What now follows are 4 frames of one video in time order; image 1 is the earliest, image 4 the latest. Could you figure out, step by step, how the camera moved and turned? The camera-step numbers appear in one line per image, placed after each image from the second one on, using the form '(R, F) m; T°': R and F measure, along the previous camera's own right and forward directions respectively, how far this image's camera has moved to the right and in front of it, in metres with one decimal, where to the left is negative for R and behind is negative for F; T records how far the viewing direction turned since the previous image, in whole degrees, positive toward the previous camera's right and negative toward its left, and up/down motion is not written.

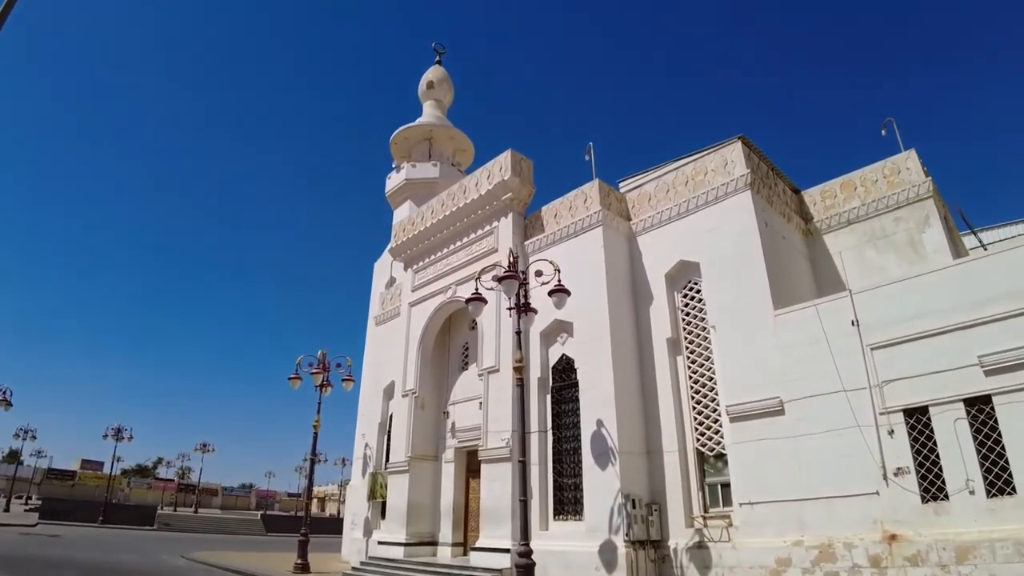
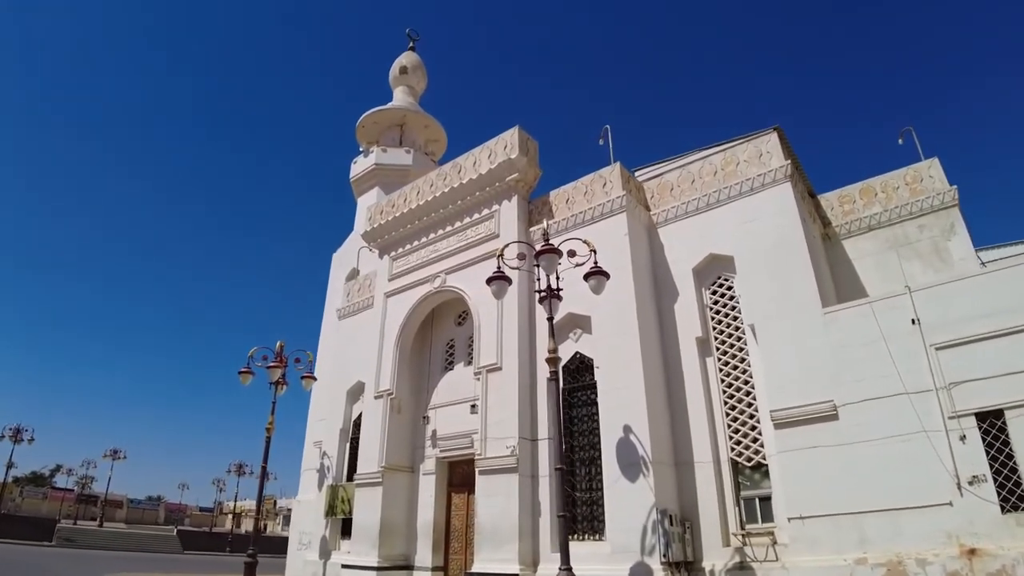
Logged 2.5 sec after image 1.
(-1.3, +1.3) m; +7°
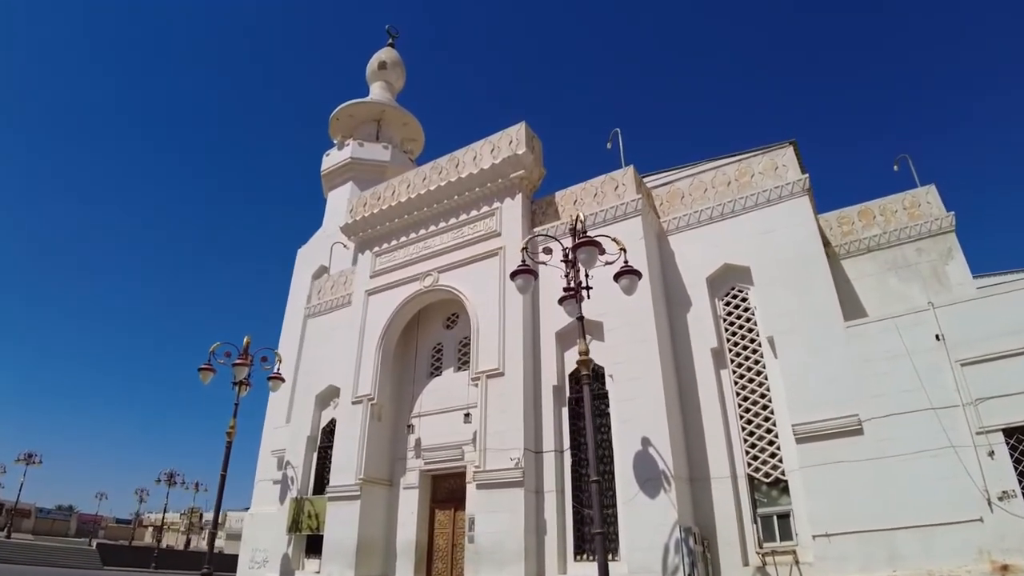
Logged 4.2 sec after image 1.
(-1.0, +0.7) m; +6°
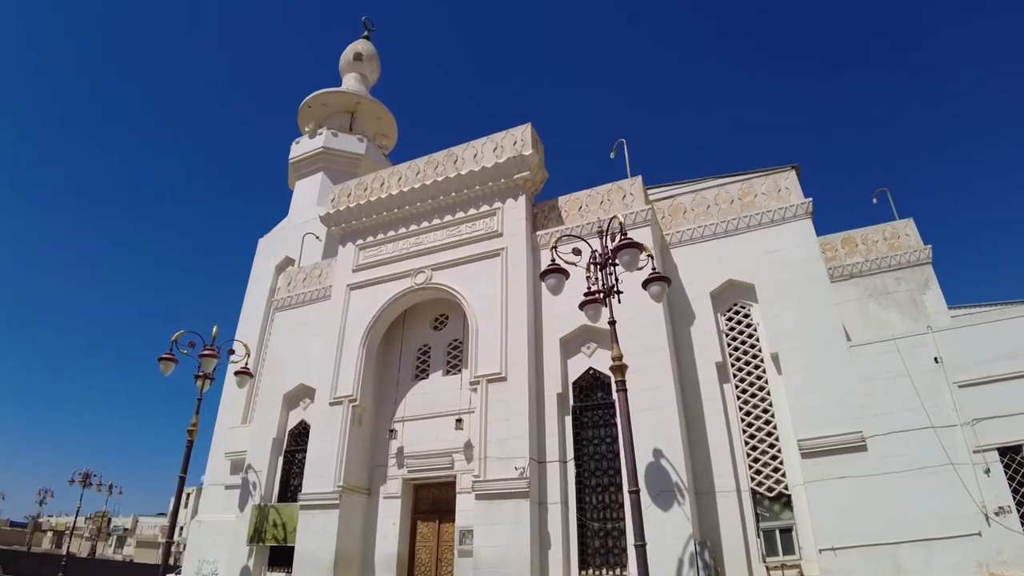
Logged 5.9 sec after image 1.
(-1.1, +0.4) m; +7°
